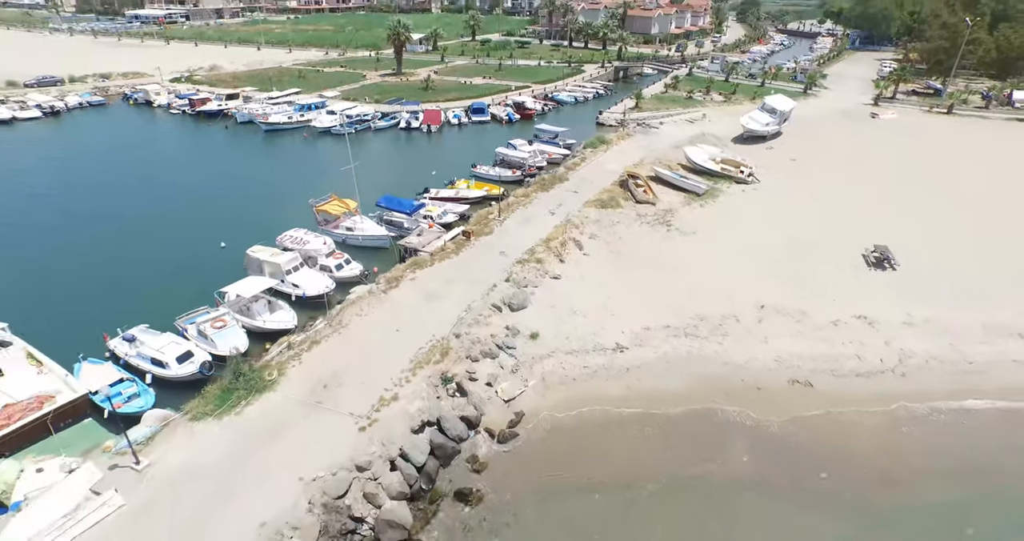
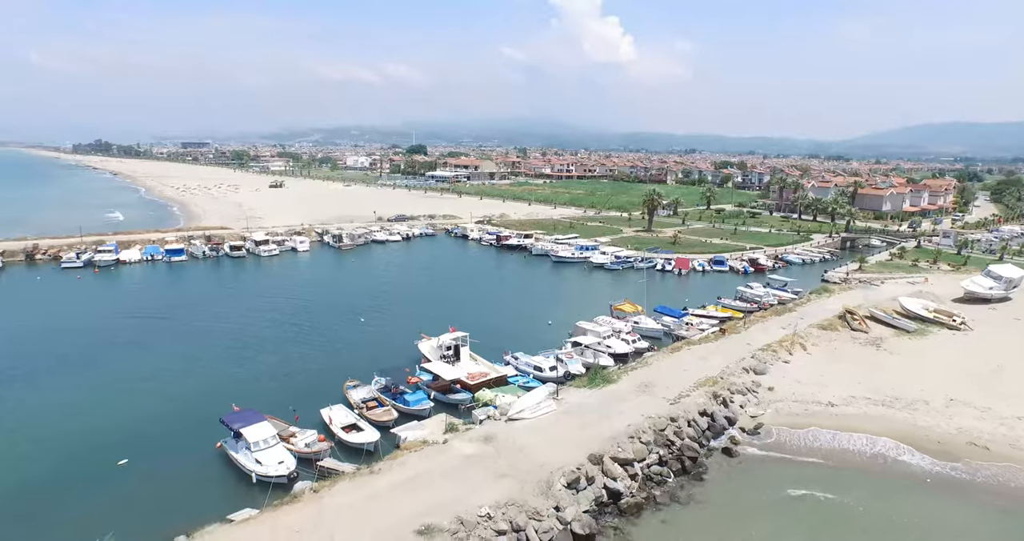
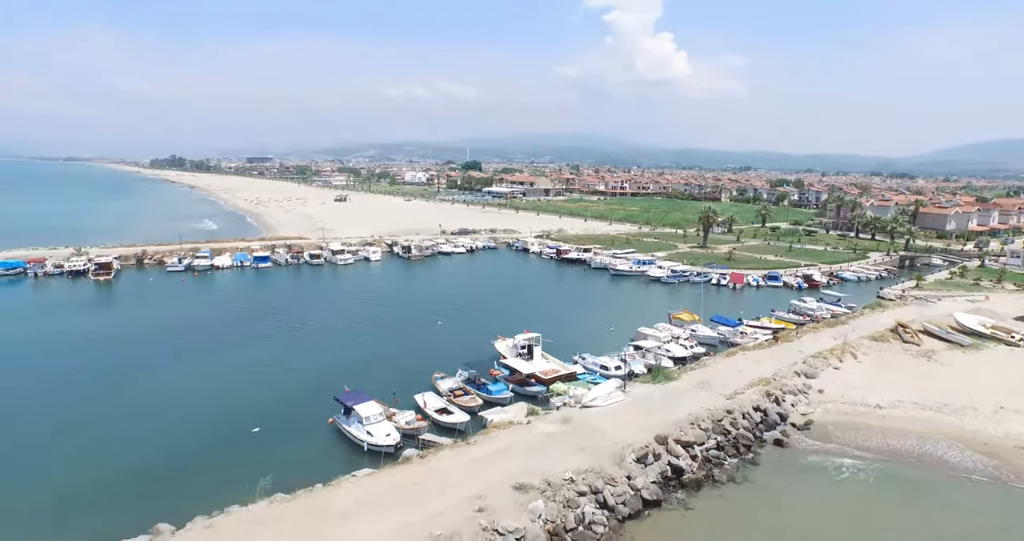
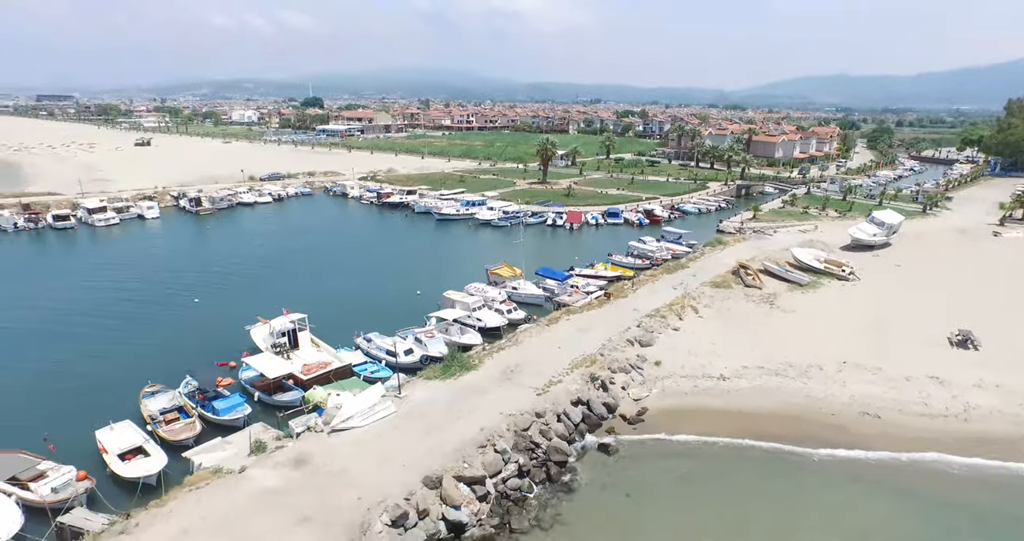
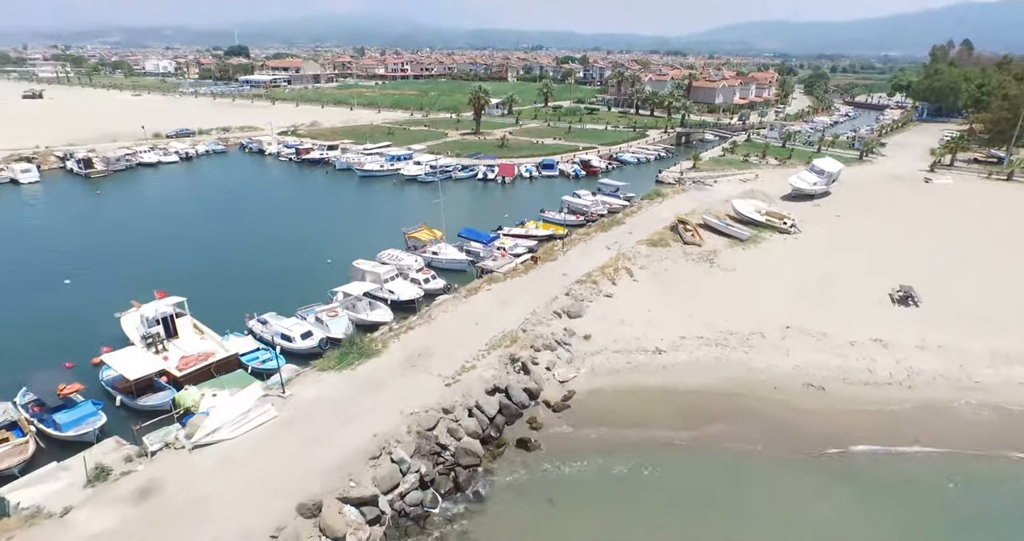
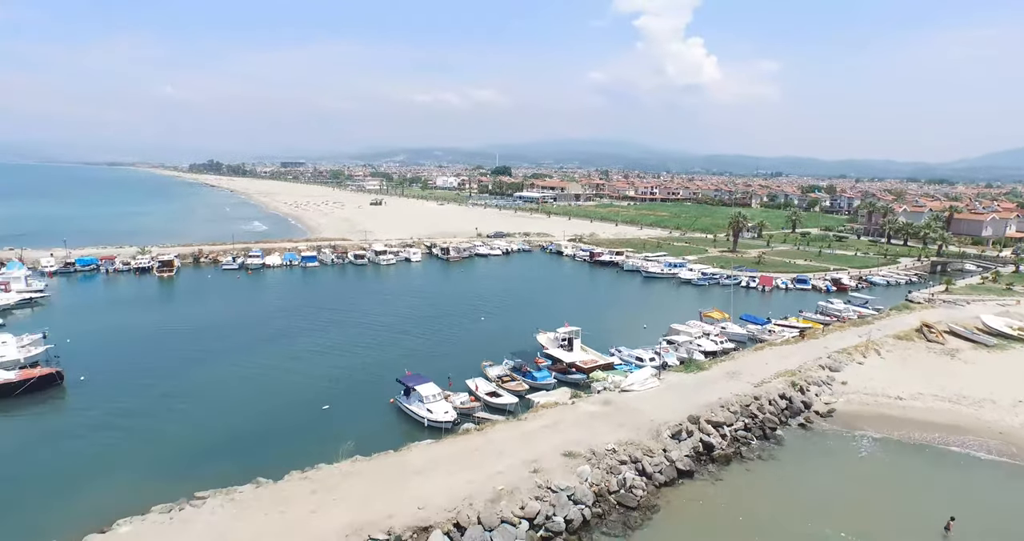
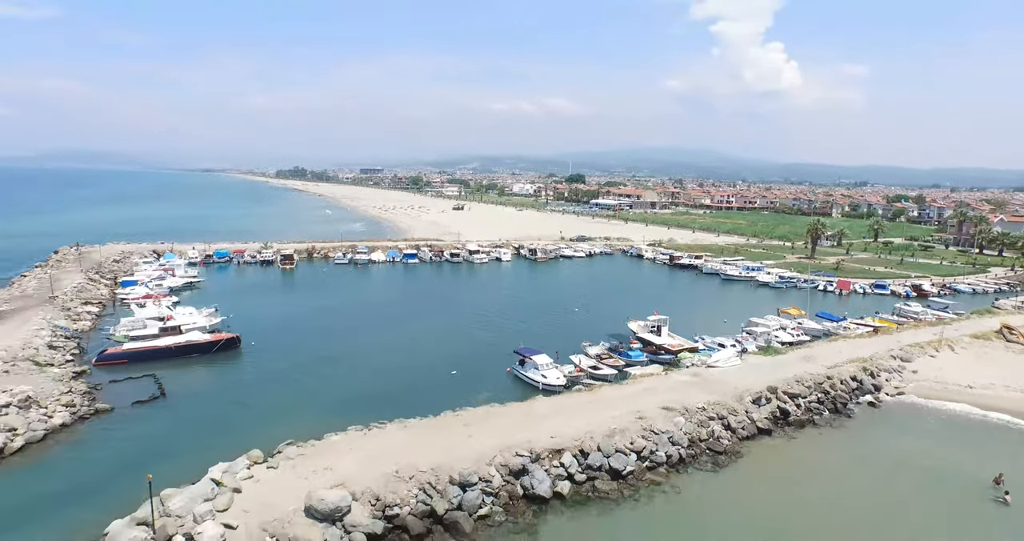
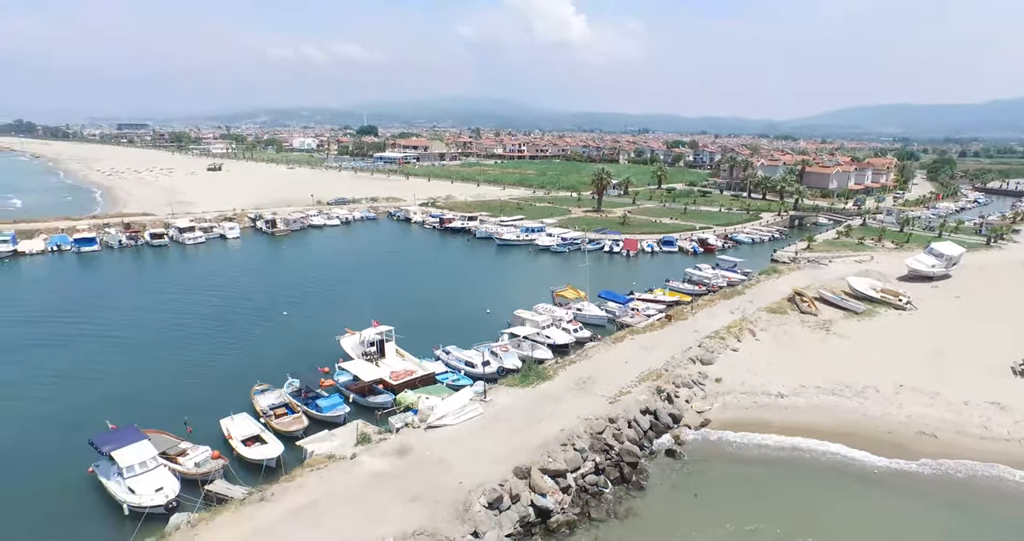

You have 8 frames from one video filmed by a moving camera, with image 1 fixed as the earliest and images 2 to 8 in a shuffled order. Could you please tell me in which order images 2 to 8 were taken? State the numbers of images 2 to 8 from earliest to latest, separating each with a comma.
5, 4, 8, 2, 3, 6, 7
